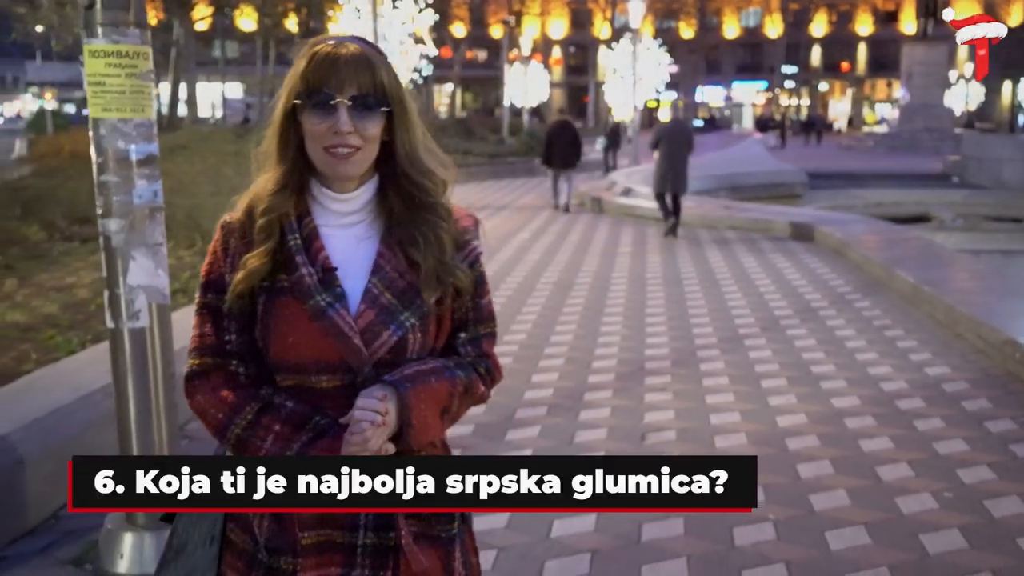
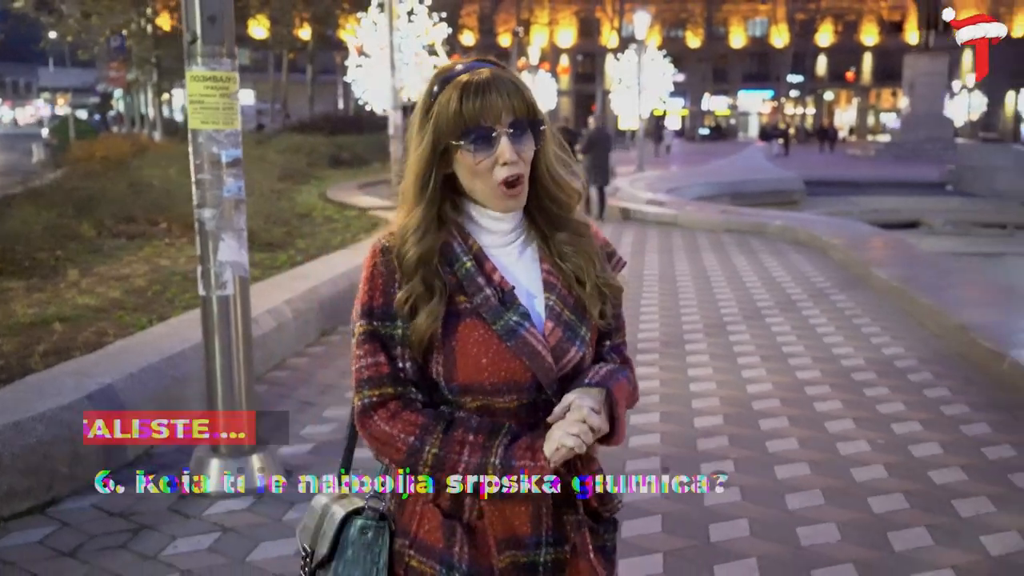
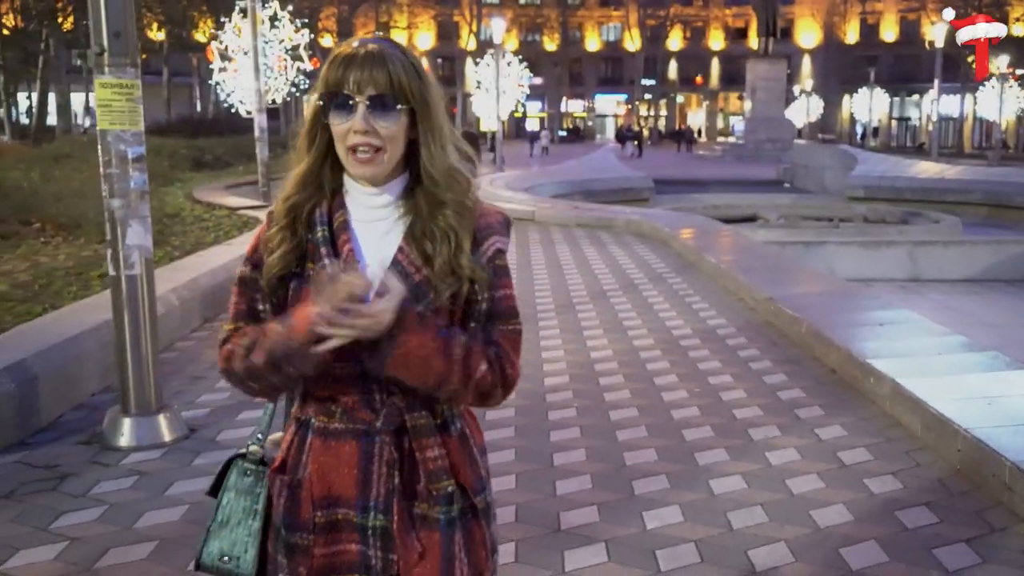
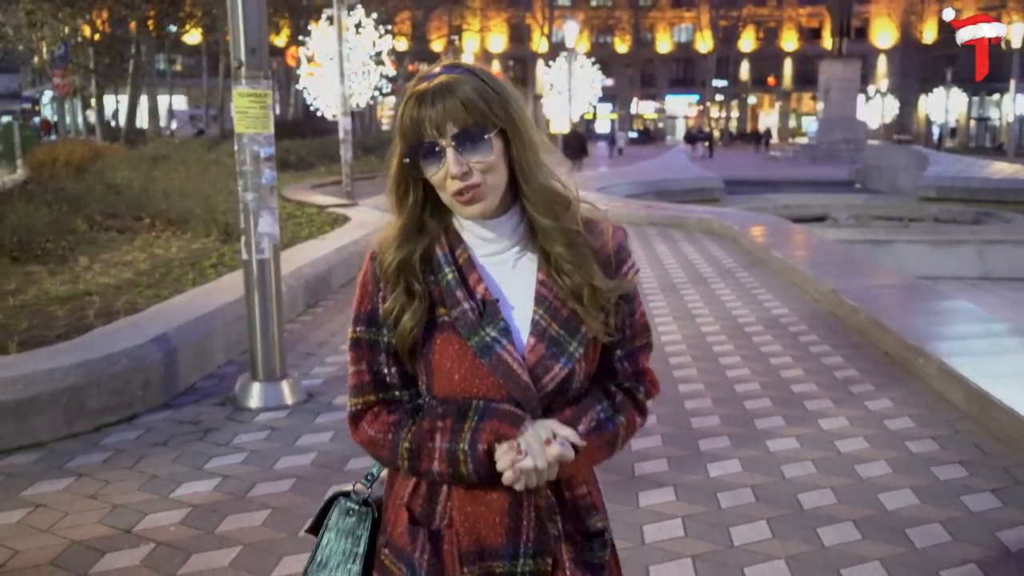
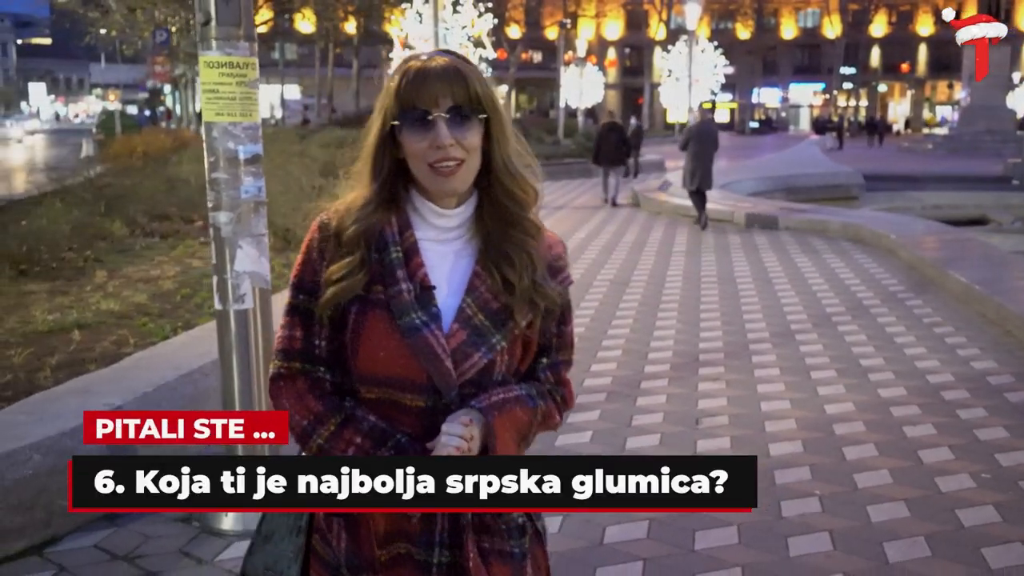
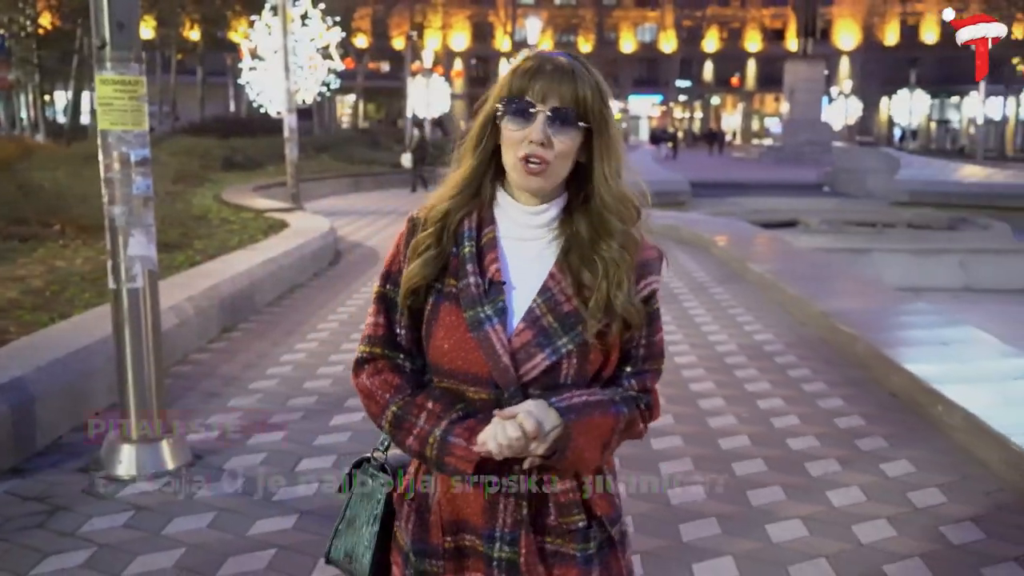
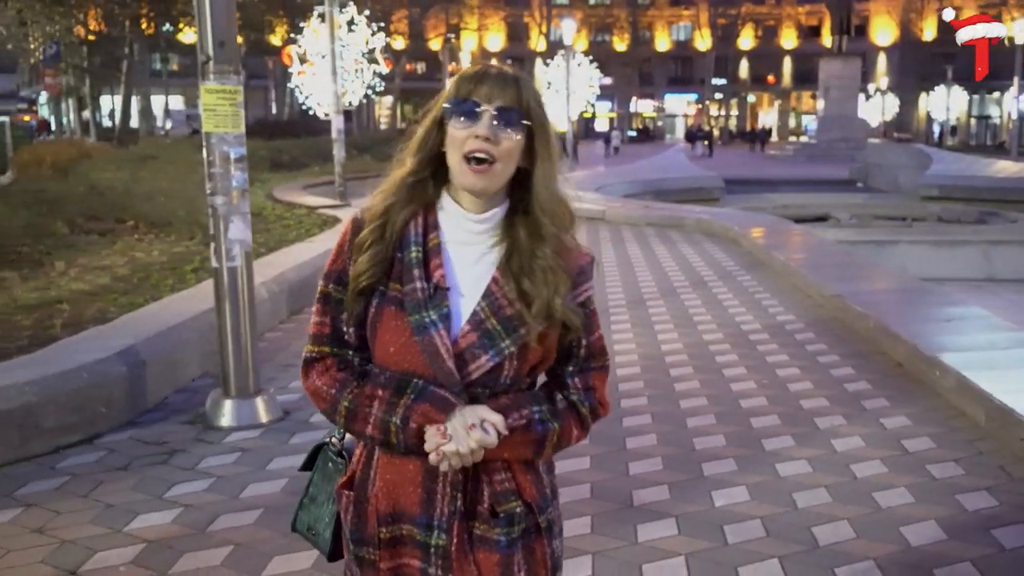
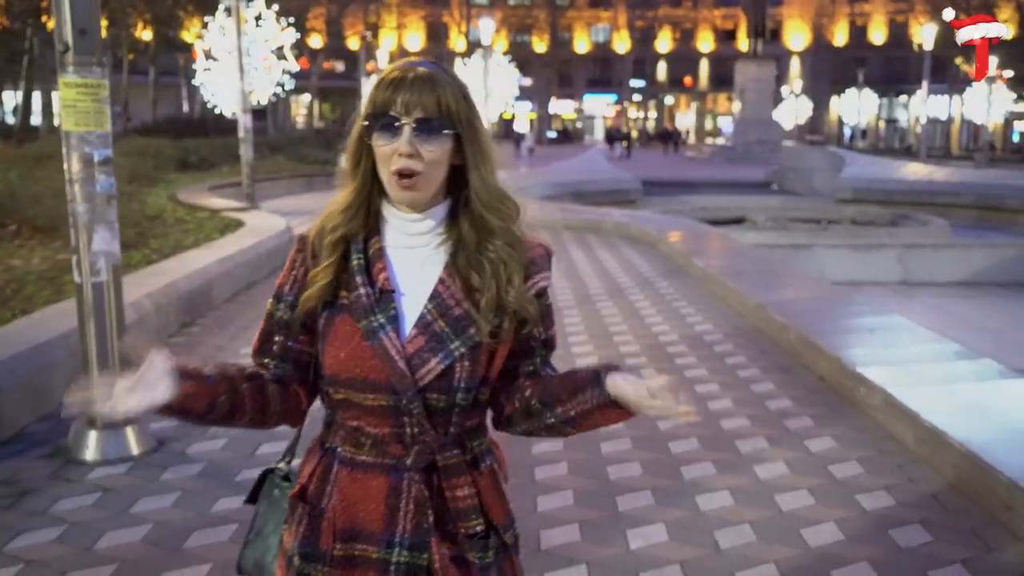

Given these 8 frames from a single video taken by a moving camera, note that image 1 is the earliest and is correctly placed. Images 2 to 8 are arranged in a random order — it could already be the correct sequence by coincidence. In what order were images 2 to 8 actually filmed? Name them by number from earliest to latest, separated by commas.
5, 2, 6, 8, 3, 7, 4
